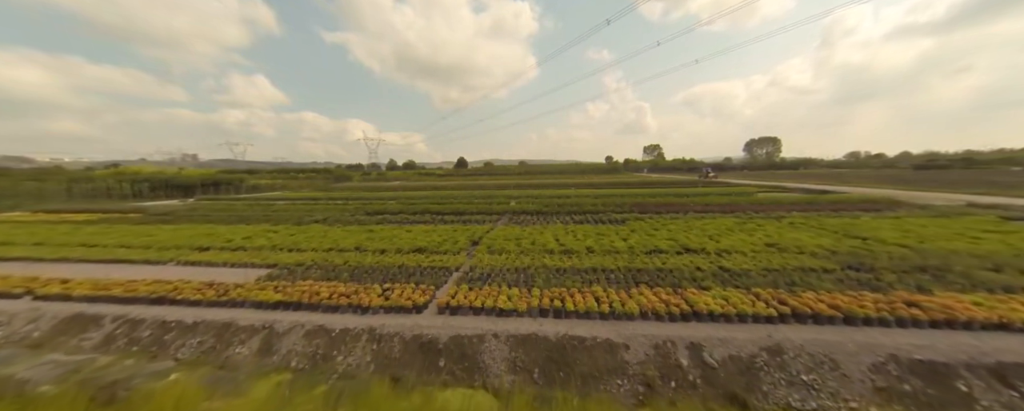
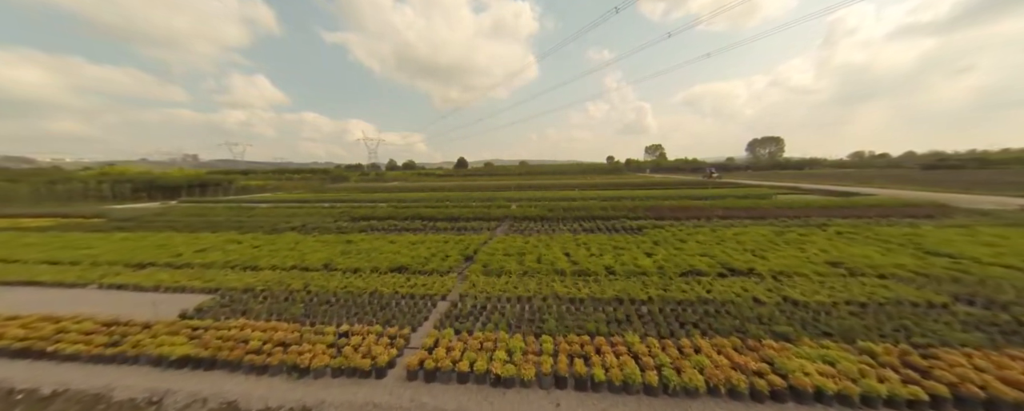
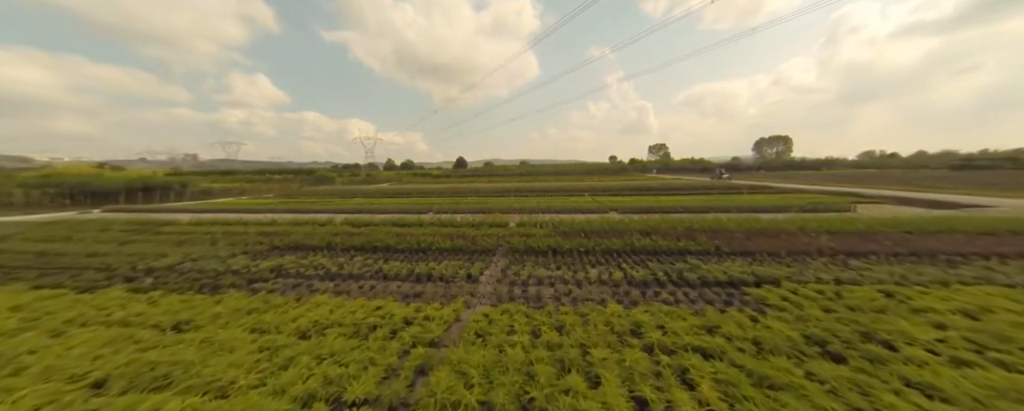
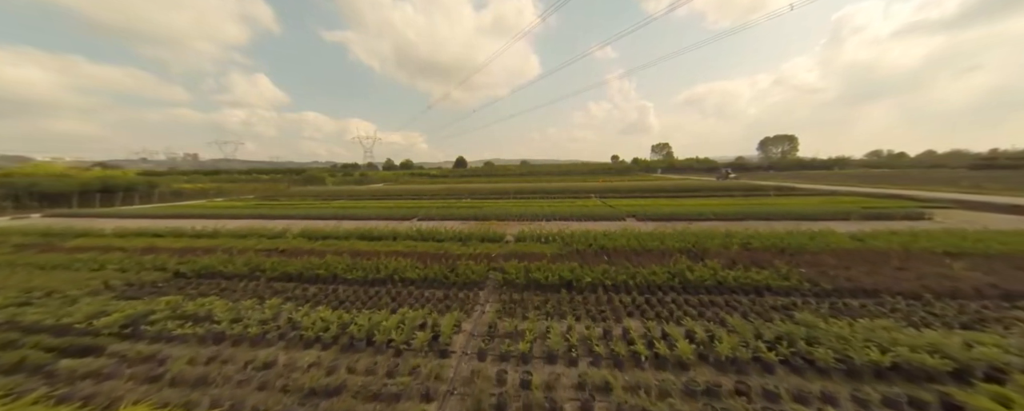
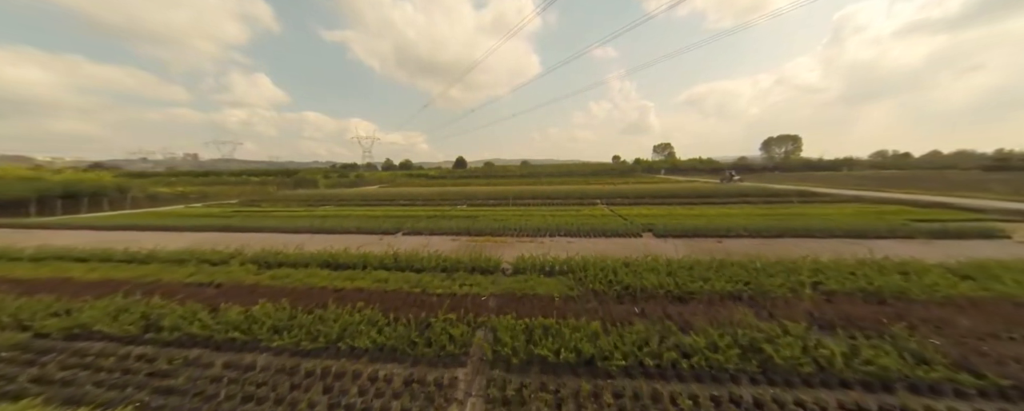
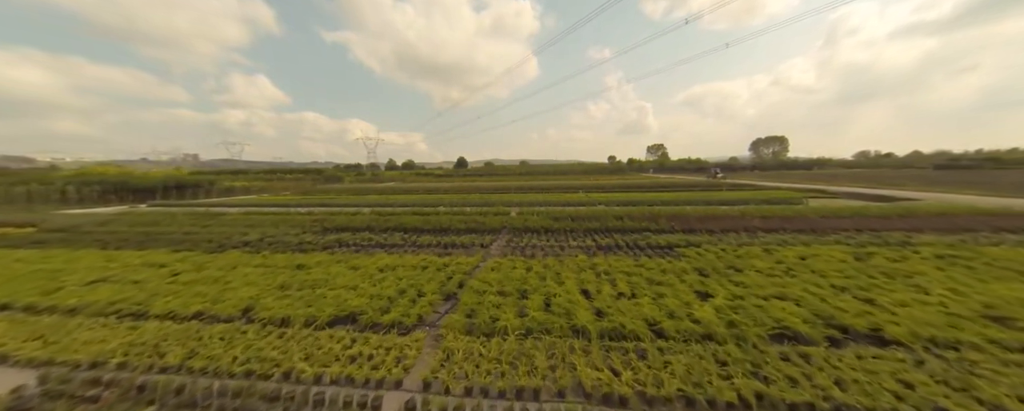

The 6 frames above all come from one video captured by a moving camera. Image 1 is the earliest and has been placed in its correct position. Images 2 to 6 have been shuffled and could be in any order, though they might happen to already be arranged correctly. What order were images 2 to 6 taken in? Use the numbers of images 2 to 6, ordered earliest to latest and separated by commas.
2, 6, 3, 4, 5
